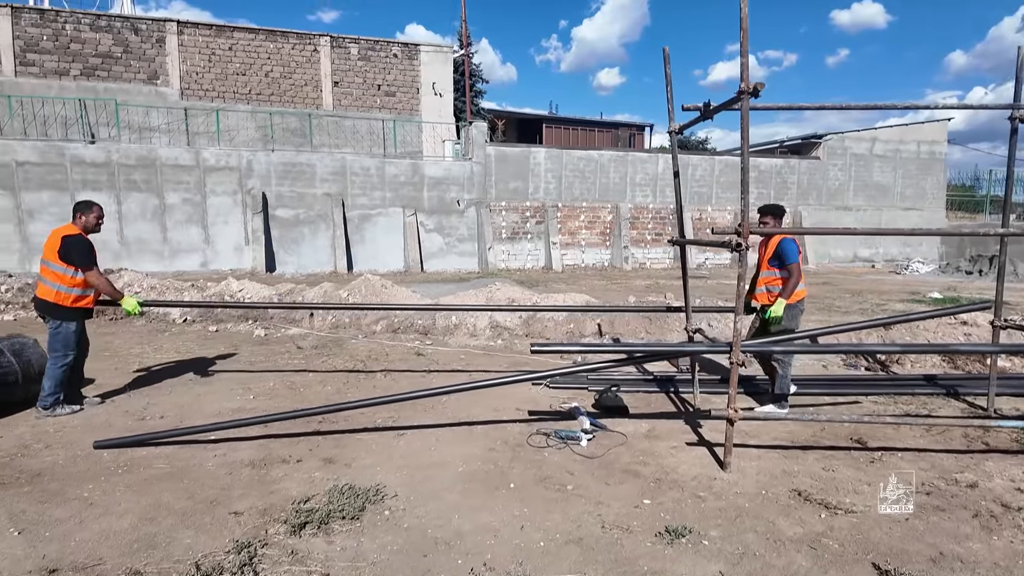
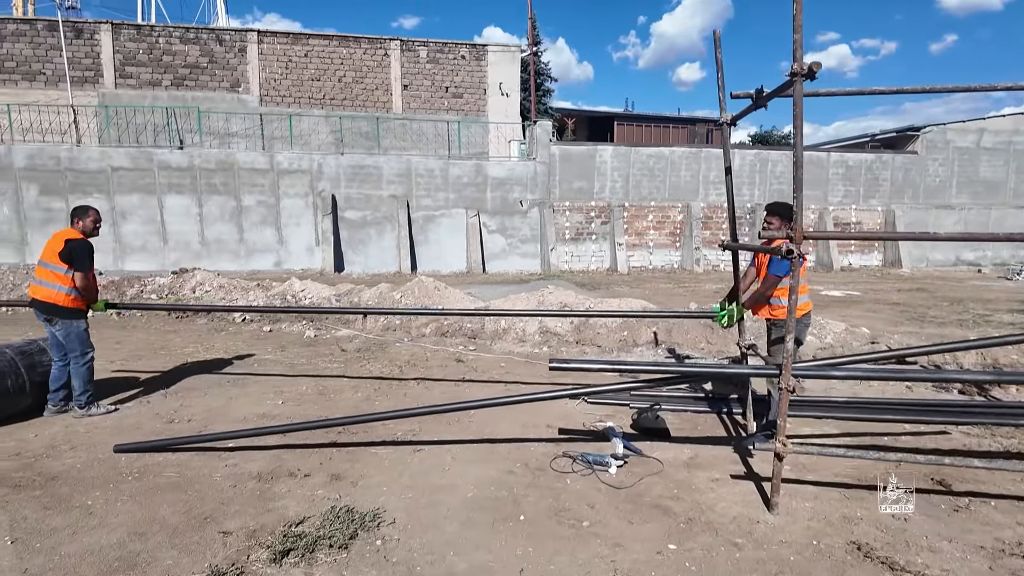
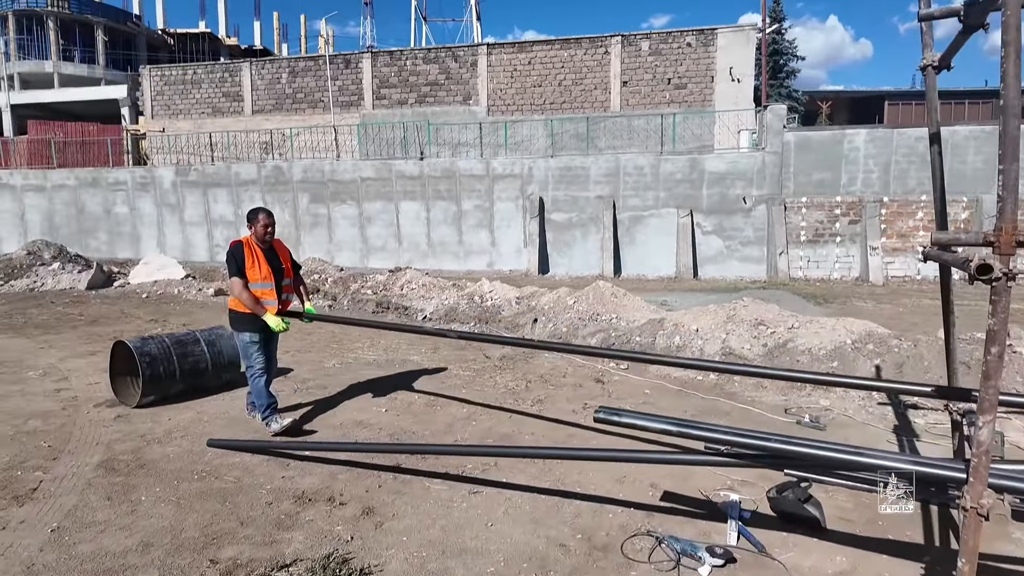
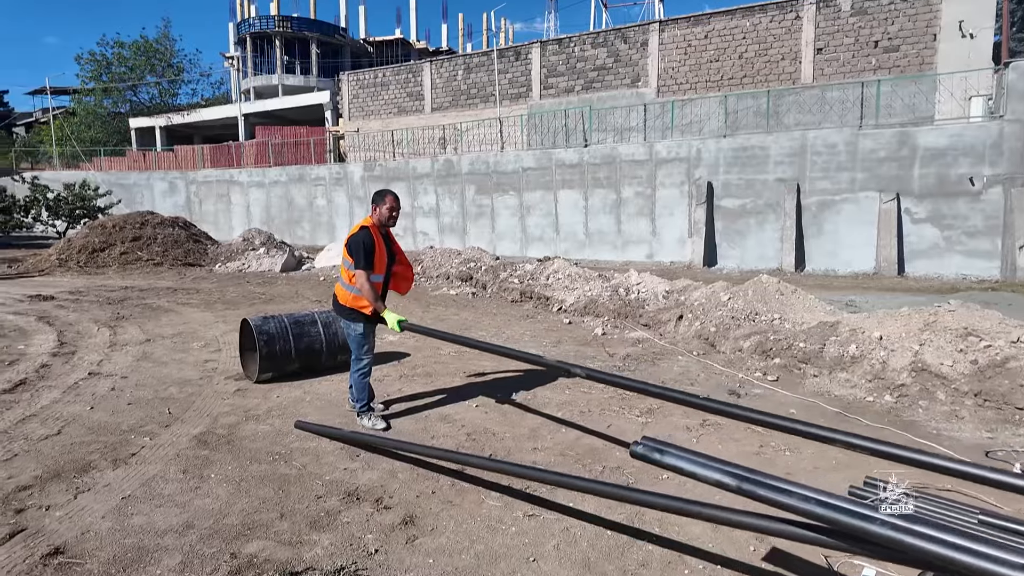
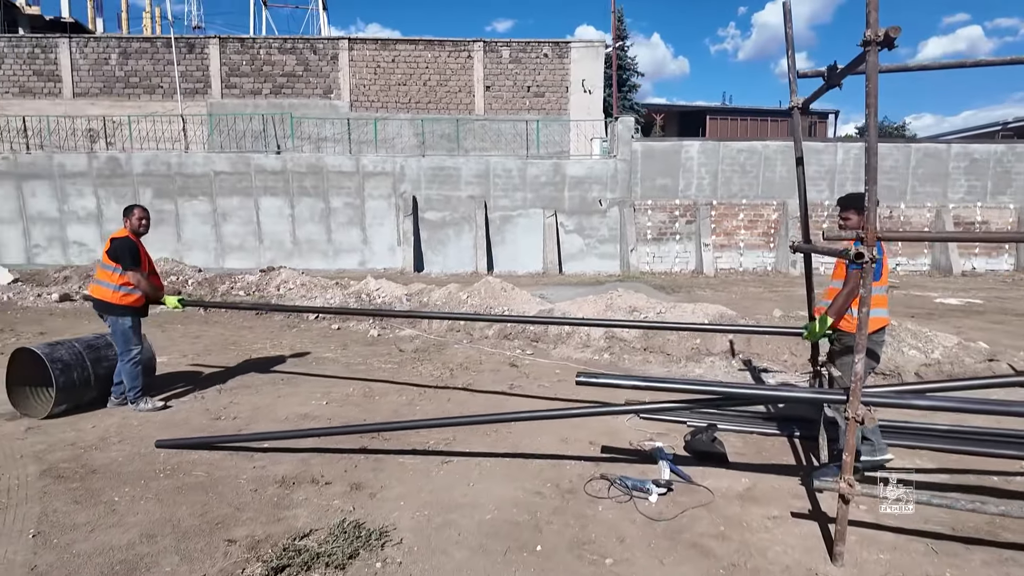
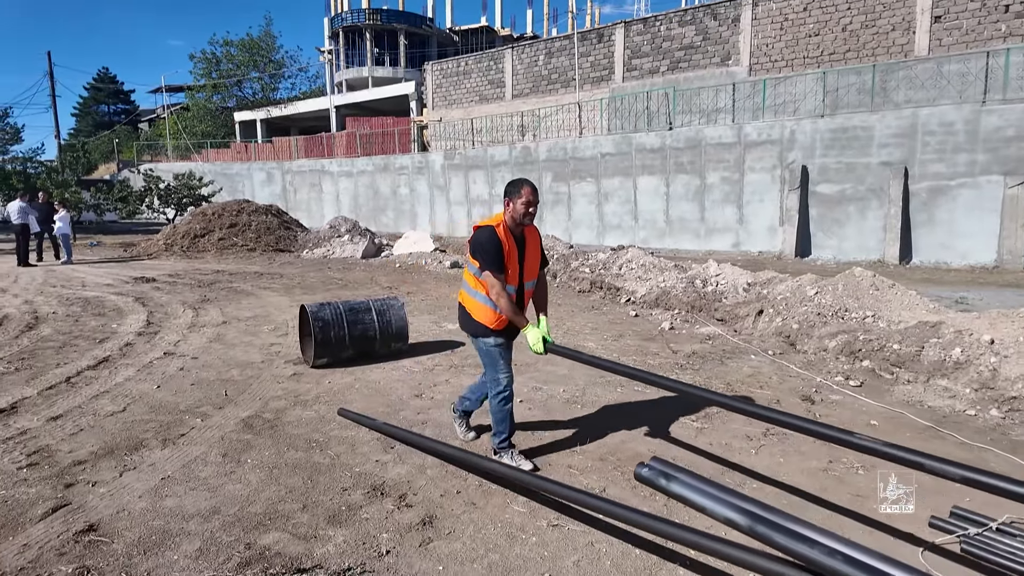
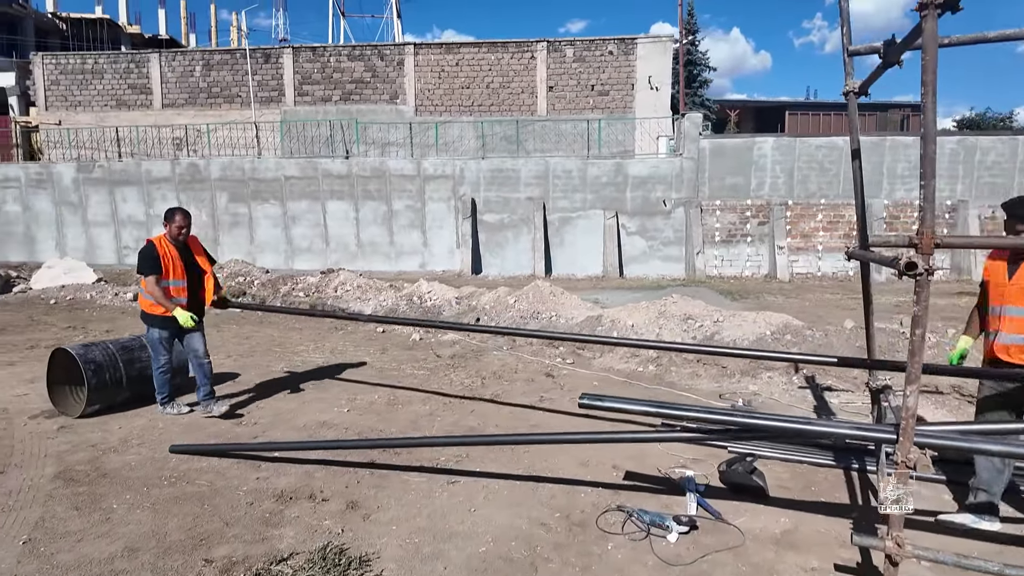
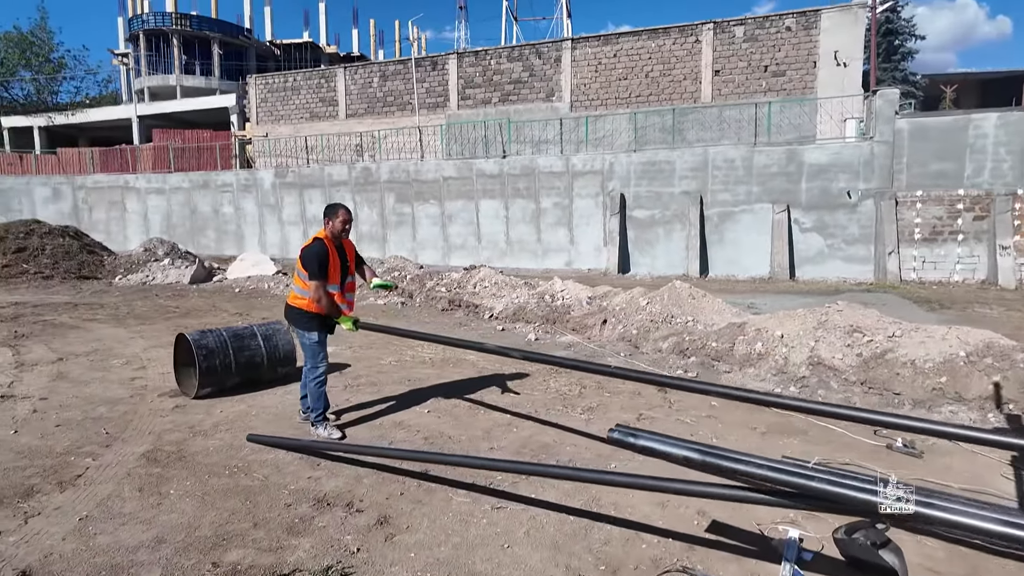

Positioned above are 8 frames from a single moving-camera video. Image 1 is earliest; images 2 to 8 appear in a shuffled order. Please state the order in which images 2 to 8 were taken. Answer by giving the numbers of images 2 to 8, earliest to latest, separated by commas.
2, 5, 7, 3, 8, 4, 6
